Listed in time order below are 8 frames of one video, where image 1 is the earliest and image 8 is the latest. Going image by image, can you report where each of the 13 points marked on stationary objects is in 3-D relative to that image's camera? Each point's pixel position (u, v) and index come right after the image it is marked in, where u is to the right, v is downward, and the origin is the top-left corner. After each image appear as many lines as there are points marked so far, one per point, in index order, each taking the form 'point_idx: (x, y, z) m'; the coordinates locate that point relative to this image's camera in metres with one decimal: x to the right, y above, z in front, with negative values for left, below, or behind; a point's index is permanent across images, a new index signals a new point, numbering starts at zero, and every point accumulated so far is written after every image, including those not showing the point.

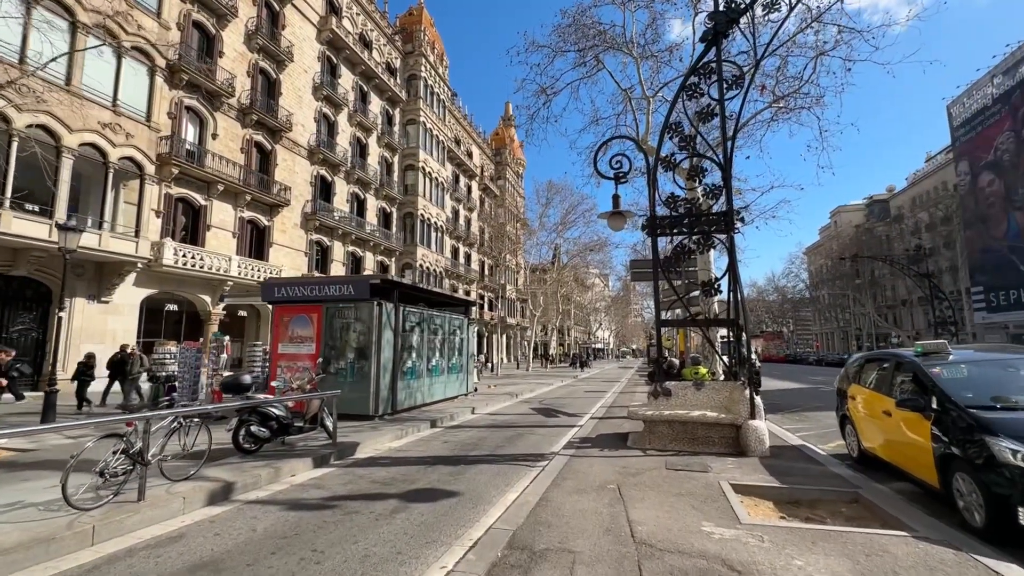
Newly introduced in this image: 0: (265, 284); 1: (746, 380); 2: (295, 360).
0: (-6.4, +0.1, +12.1) m
1: (+3.9, -1.6, +7.7) m
2: (-5.5, -1.8, +11.8) m
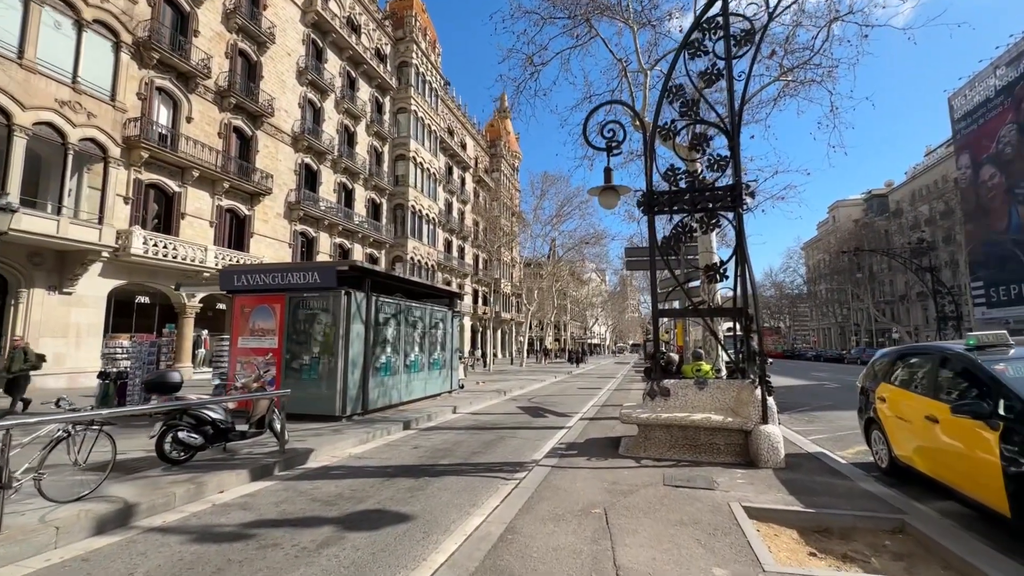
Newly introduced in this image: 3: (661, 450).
0: (-6.8, +0.4, +11.0) m
1: (+3.5, -1.3, +6.6) m
2: (-5.9, -1.5, +10.8) m
3: (+2.2, -2.3, +6.7) m
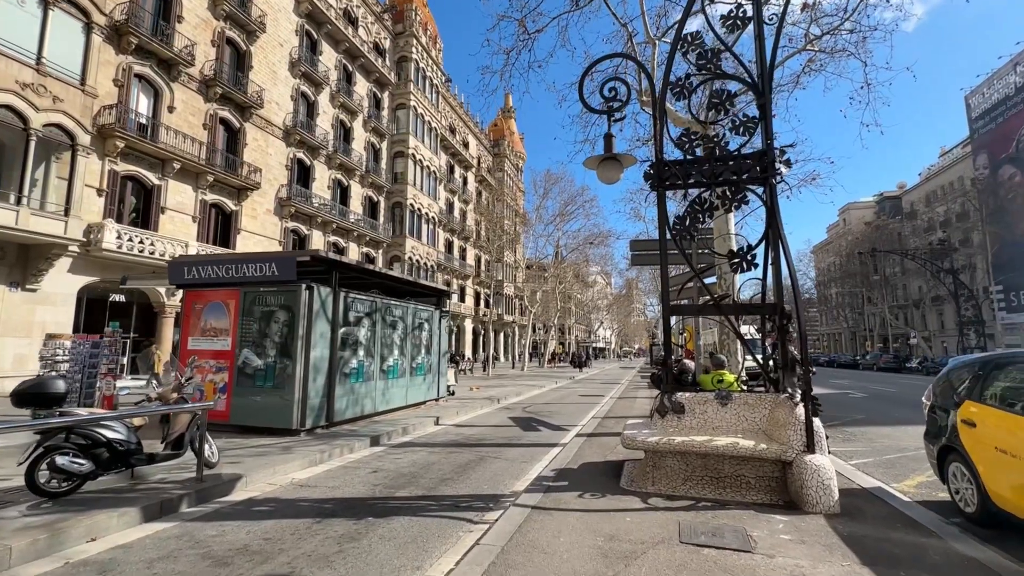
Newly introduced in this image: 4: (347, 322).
0: (-7.0, +0.5, +9.7) m
1: (+3.2, -1.2, +5.2) m
2: (-6.2, -1.4, +9.4) m
3: (+1.8, -2.2, +5.3) m
4: (-3.5, -0.7, +10.0) m
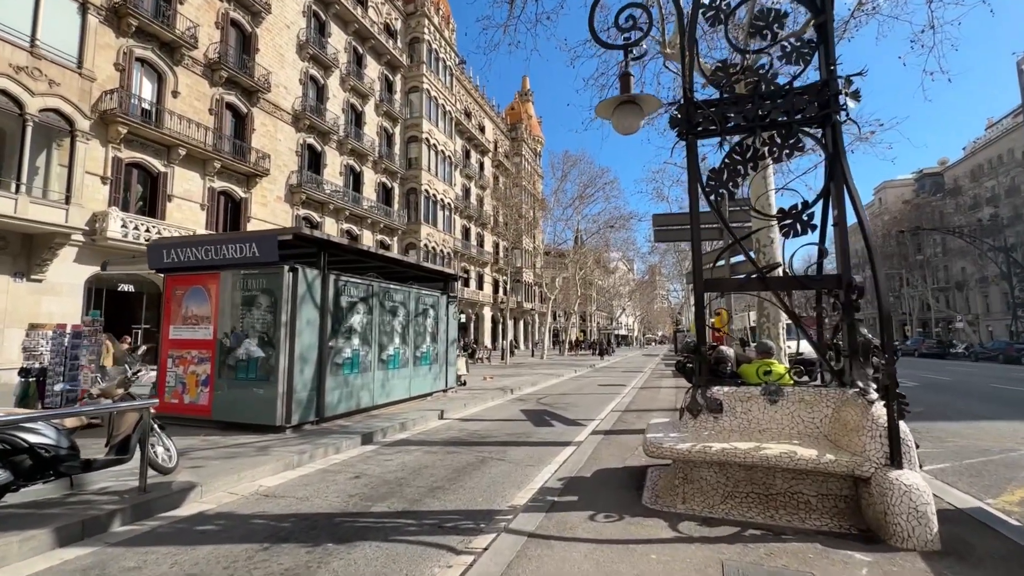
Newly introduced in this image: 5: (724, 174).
0: (-6.9, +0.8, +8.9) m
1: (+3.1, -0.9, +4.0) m
2: (-6.0, -1.1, +8.7) m
3: (+1.8, -1.9, +4.2) m
4: (-3.4, -0.4, +9.1) m
5: (+2.3, +1.2, +5.0) m
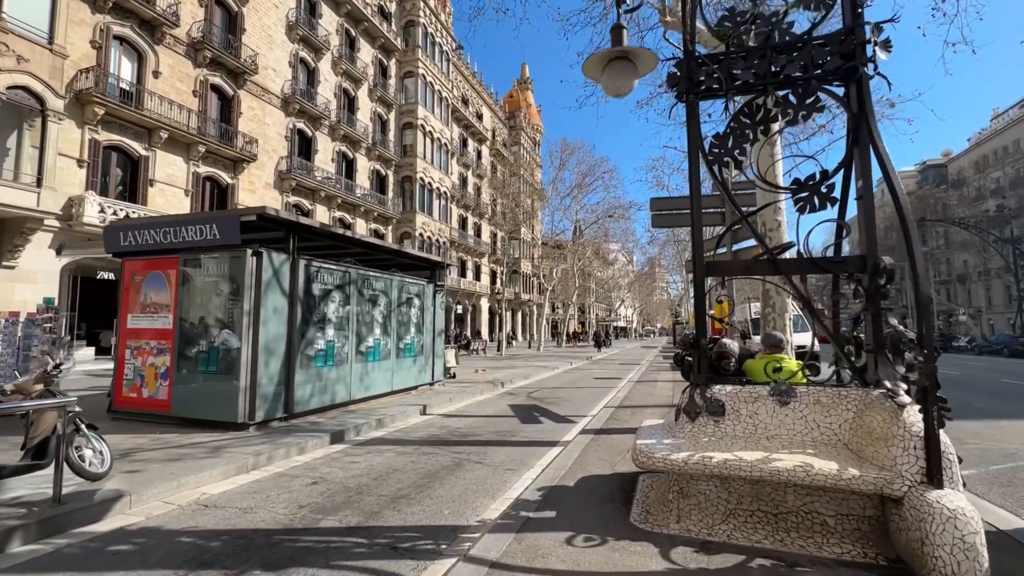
0: (-7.2, +1.1, +8.3) m
1: (+2.8, -0.8, +3.4) m
2: (-6.3, -0.9, +8.0) m
3: (+1.5, -1.8, +3.6) m
4: (-3.7, -0.1, +8.5) m
5: (+2.0, +1.4, +4.3) m
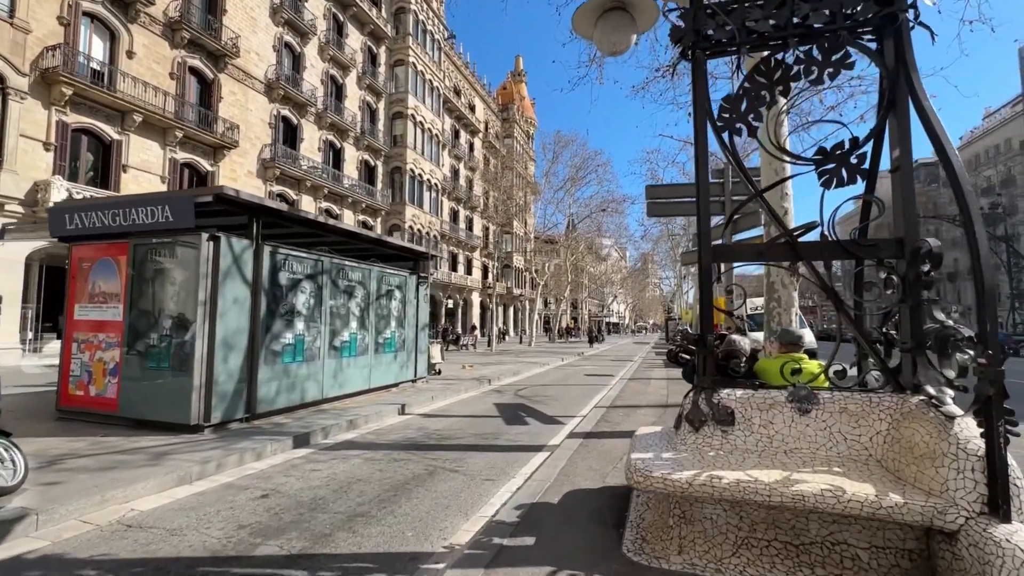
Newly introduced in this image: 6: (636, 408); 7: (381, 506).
0: (-7.4, +1.3, +7.5) m
1: (+2.7, -0.7, +2.8) m
2: (-6.6, -0.7, +7.3) m
3: (+1.3, -1.7, +3.0) m
4: (-3.9, 0.0, +7.8) m
5: (+1.8, +1.5, +3.7) m
6: (+2.5, -2.4, +9.4) m
7: (-1.2, -2.1, +4.4) m
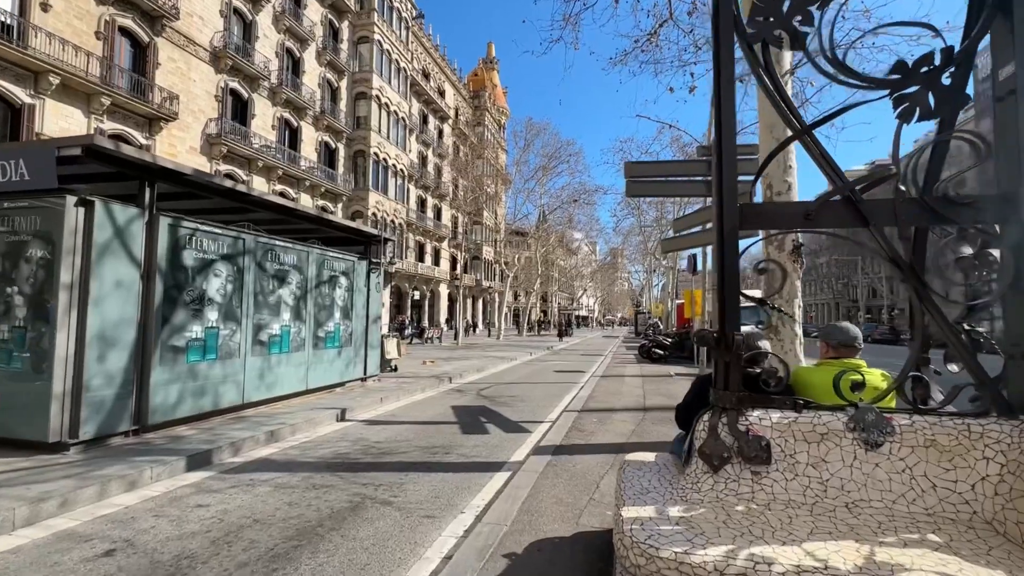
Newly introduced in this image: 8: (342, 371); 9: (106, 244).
0: (-8.0, +1.6, +5.8) m
1: (+2.4, -0.6, +1.8) m
2: (-7.1, -0.4, +5.7) m
3: (+1.0, -1.6, +1.9) m
4: (-4.5, +0.3, +6.3) m
5: (+1.5, +1.6, +2.6) m
6: (+1.8, -2.2, +8.4) m
7: (-1.6, -1.9, +3.2) m
8: (-3.6, -1.7, +9.8) m
9: (-4.7, +0.5, +5.5) m
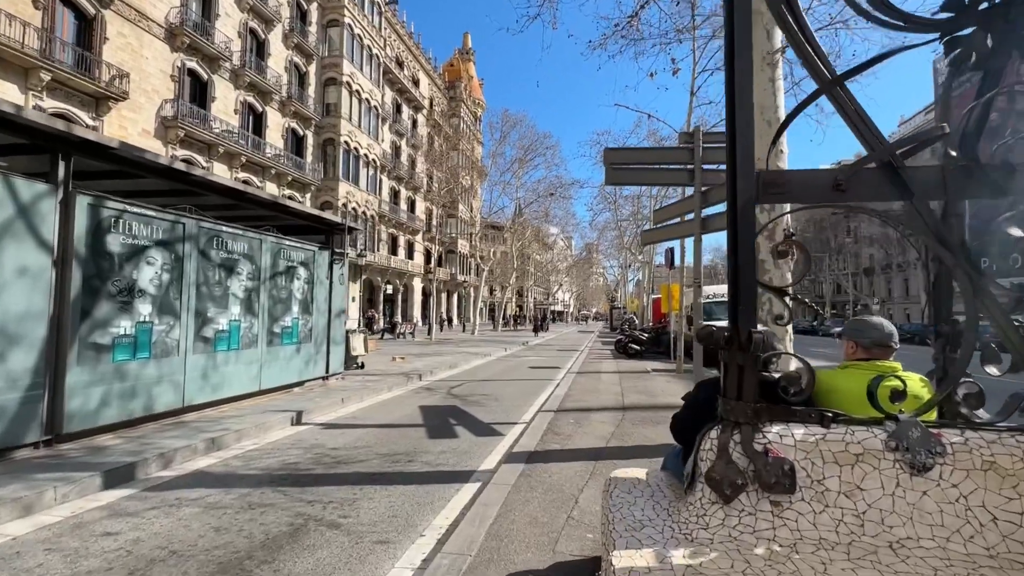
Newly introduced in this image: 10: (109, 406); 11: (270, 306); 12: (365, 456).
0: (-8.3, +1.7, +4.9) m
1: (+2.2, -0.5, +1.4) m
2: (-7.4, -0.3, +4.8) m
3: (+0.9, -1.5, +1.4) m
4: (-4.8, +0.4, +5.5) m
5: (+1.4, +1.6, +2.2) m
6: (+1.3, -2.1, +7.9) m
7: (-1.8, -1.8, +2.6) m
8: (-4.1, -1.6, +9.1) m
9: (-5.0, +0.6, +4.7) m
10: (-4.8, -1.4, +5.6) m
11: (-4.2, -0.3, +8.2) m
12: (-1.7, -2.0, +5.5) m
